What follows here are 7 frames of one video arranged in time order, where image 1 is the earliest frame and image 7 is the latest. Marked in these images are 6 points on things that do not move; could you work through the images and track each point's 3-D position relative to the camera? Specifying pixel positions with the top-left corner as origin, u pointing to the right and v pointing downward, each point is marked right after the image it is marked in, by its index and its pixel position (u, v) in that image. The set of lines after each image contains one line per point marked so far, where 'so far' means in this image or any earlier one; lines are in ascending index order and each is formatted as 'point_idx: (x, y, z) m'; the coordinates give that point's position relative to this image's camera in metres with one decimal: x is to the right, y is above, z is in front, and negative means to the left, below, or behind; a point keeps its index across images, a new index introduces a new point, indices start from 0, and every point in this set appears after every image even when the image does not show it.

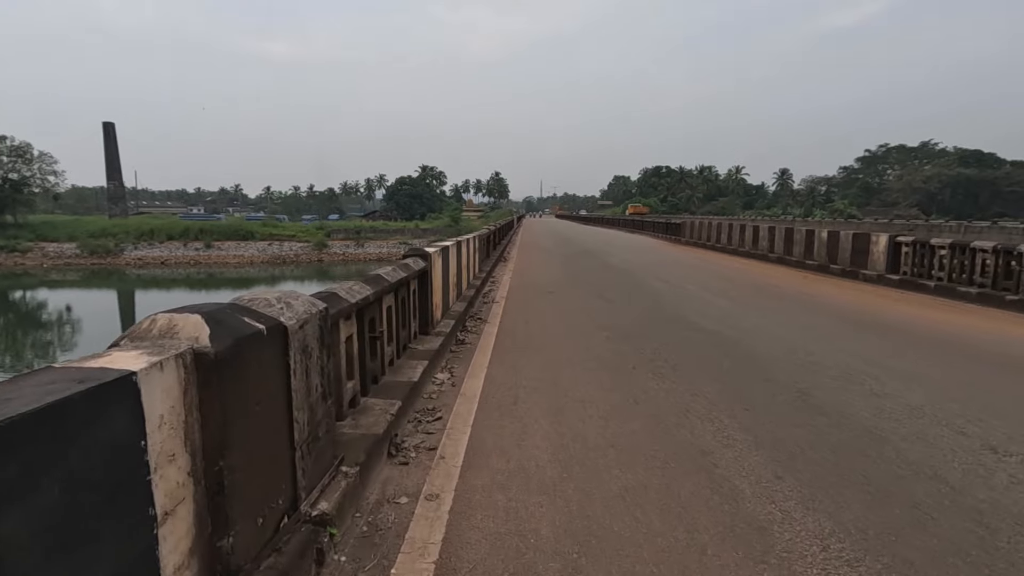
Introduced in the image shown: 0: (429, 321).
0: (-0.9, -0.4, +6.0) m
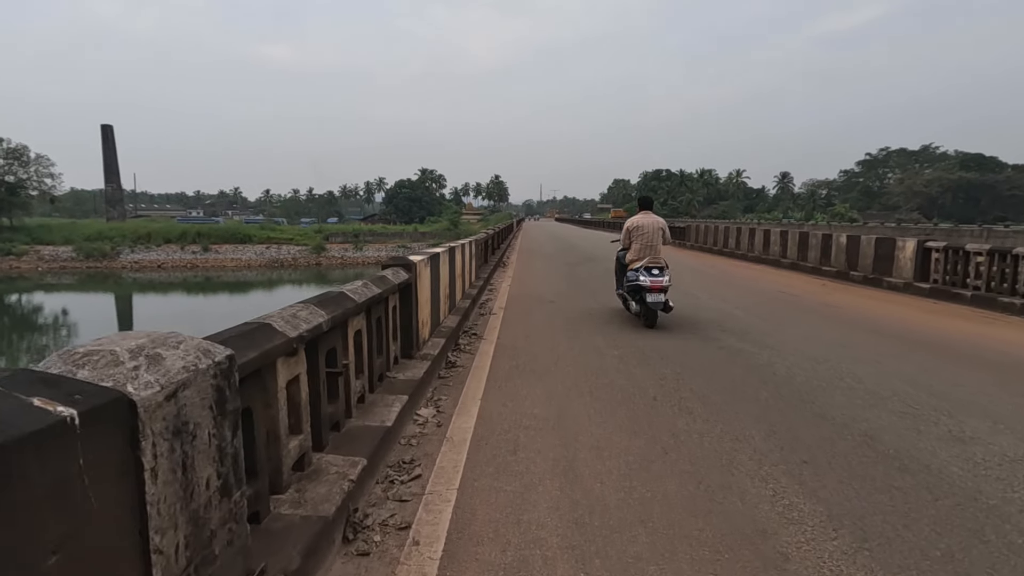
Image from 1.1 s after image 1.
0: (-0.9, -0.5, +5.1) m
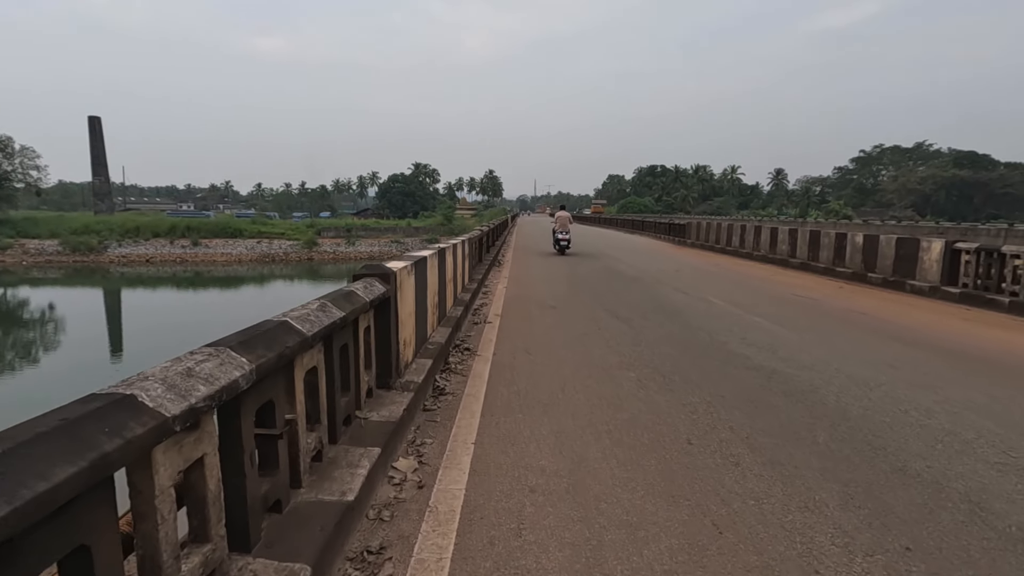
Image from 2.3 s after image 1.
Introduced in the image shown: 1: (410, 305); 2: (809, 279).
0: (-0.9, -0.6, +4.2) m
1: (-0.9, -0.2, +4.8) m
2: (+7.5, +0.2, +13.6) m
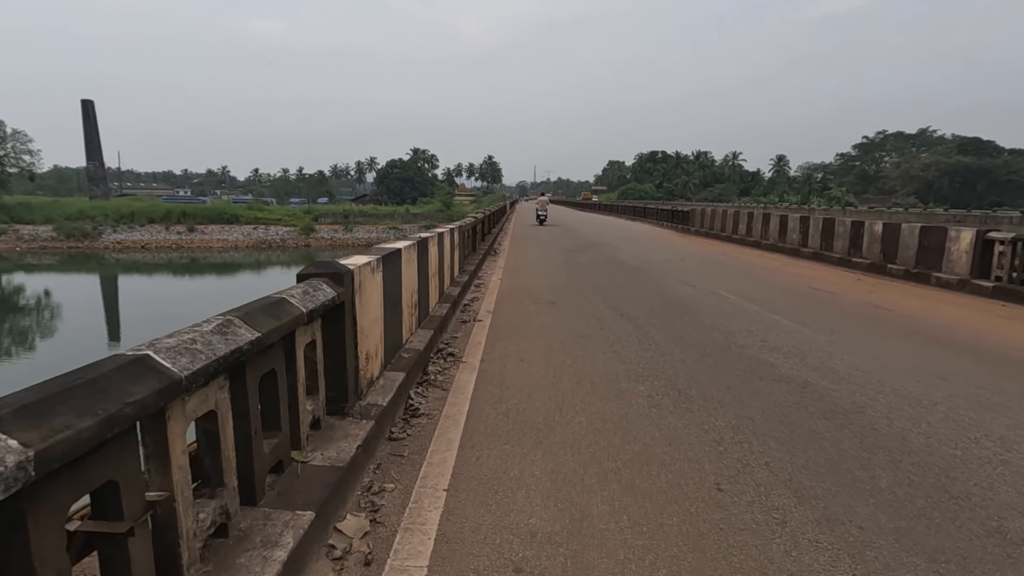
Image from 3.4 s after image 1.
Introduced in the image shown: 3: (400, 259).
0: (-1.0, -0.6, +3.4) m
1: (-1.0, -0.2, +3.9) m
2: (+7.4, +0.4, +12.8) m
3: (-1.0, +0.3, +4.7) m
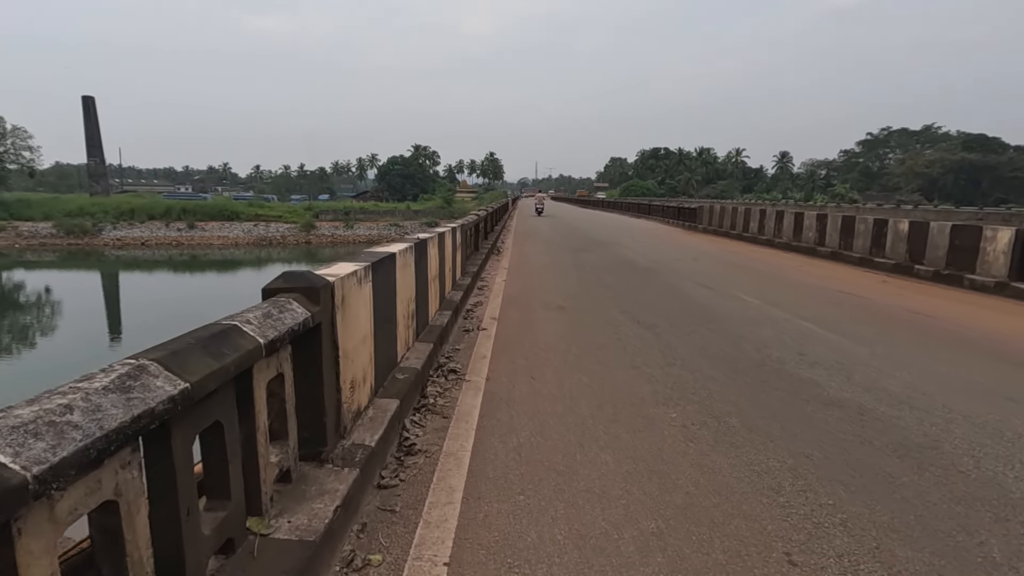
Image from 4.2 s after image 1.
0: (-1.0, -0.7, +2.8) m
1: (-0.9, -0.2, +3.3) m
2: (+7.5, +0.4, +12.1) m
3: (-0.9, +0.2, +4.1) m
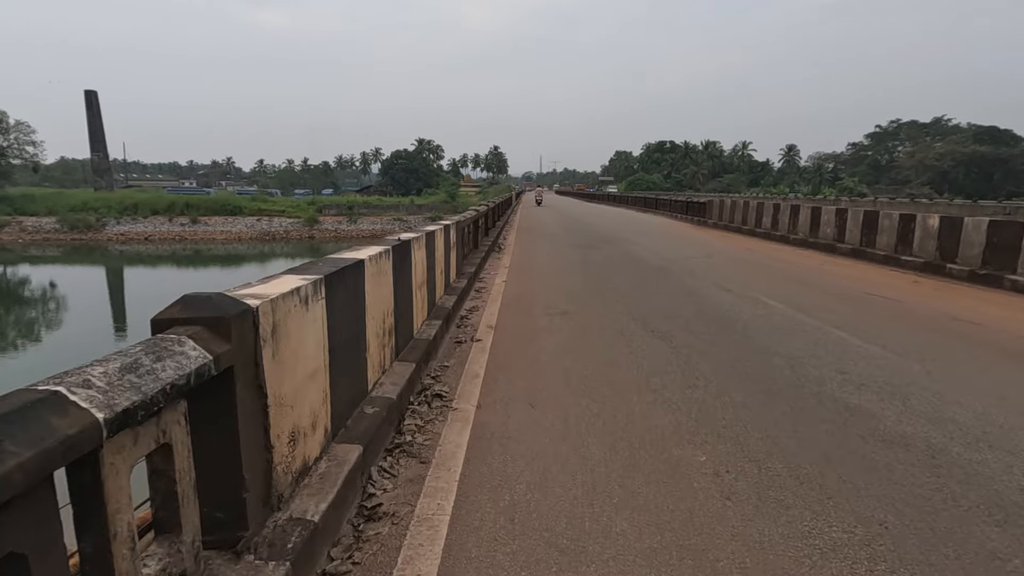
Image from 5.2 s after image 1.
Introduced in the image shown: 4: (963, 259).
0: (-1.0, -0.8, +2.0) m
1: (-1.0, -0.3, +2.6) m
2: (+7.5, +0.4, +11.3) m
3: (-0.9, +0.1, +3.3) m
4: (+8.5, +0.6, +10.2) m
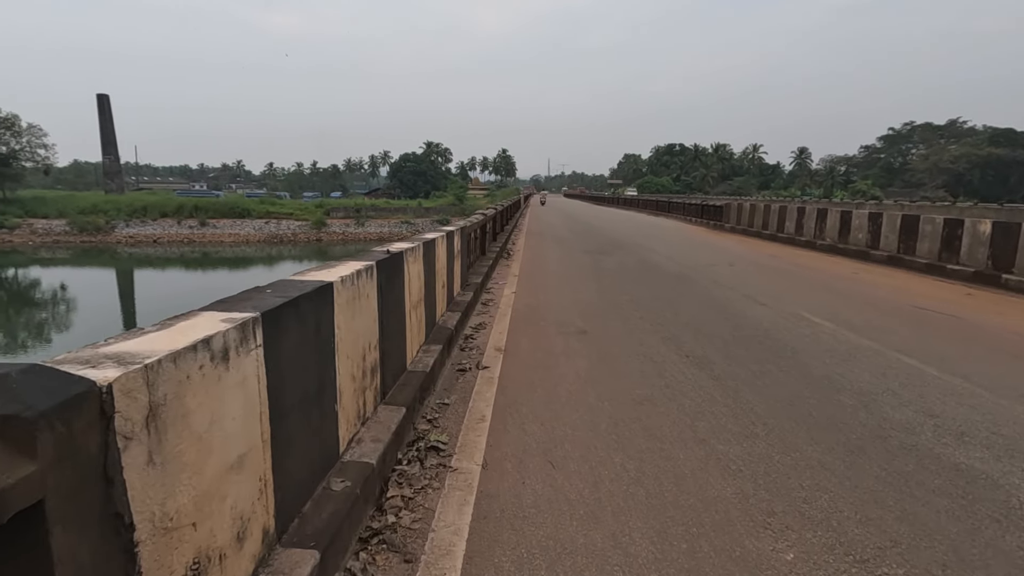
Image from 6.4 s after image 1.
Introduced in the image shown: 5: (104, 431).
0: (-0.9, -1.0, +1.2) m
1: (-0.9, -0.5, +1.7) m
2: (+7.7, +0.2, +10.3) m
3: (-0.9, -0.1, +2.5) m
4: (+8.7, +0.3, +9.2) m
5: (-0.9, -0.3, +1.2) m
